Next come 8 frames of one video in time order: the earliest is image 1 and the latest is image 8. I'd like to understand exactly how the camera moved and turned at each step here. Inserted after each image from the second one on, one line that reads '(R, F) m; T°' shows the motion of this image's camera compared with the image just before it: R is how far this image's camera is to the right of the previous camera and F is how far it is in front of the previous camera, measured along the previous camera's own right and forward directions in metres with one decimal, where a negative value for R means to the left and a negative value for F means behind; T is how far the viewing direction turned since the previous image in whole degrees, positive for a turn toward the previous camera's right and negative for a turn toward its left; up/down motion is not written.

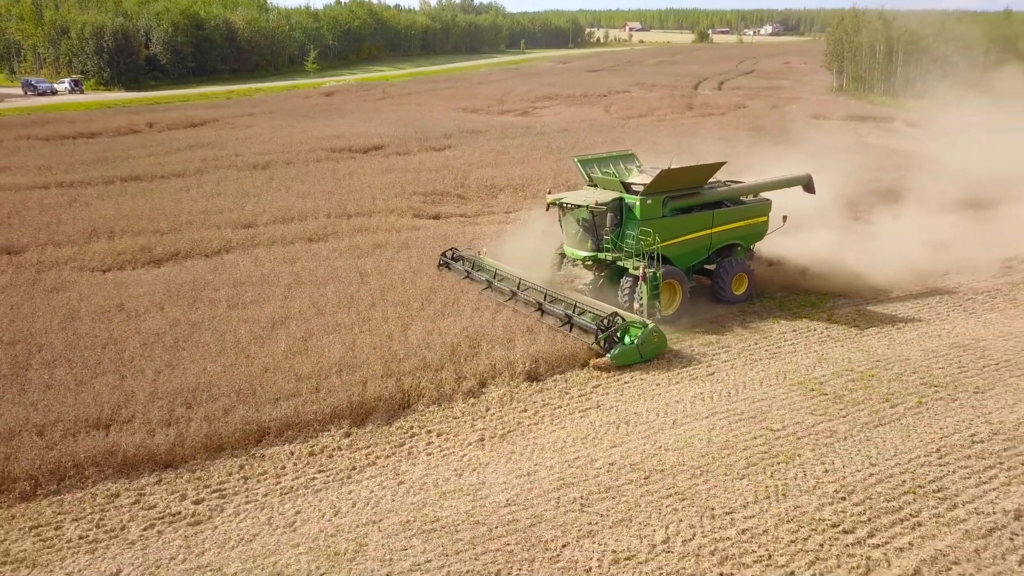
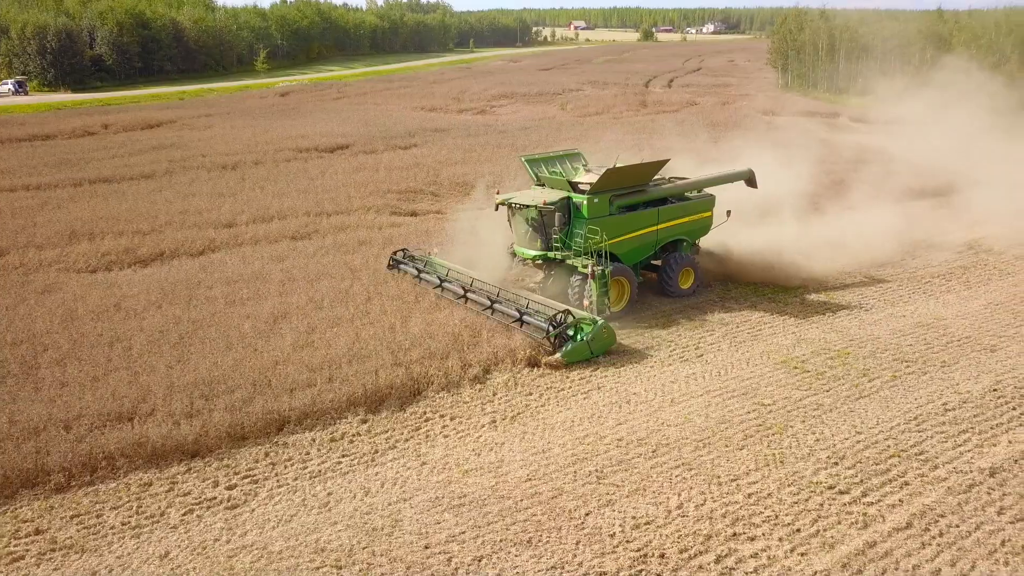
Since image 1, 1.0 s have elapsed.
(-0.5, -0.3) m; +4°
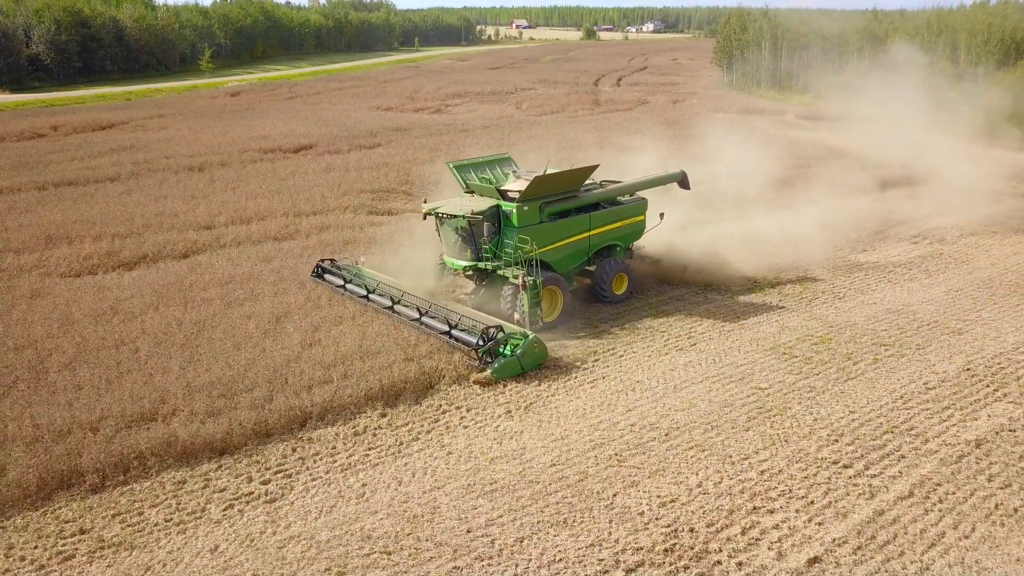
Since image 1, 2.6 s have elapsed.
(-0.6, -0.2) m; +4°
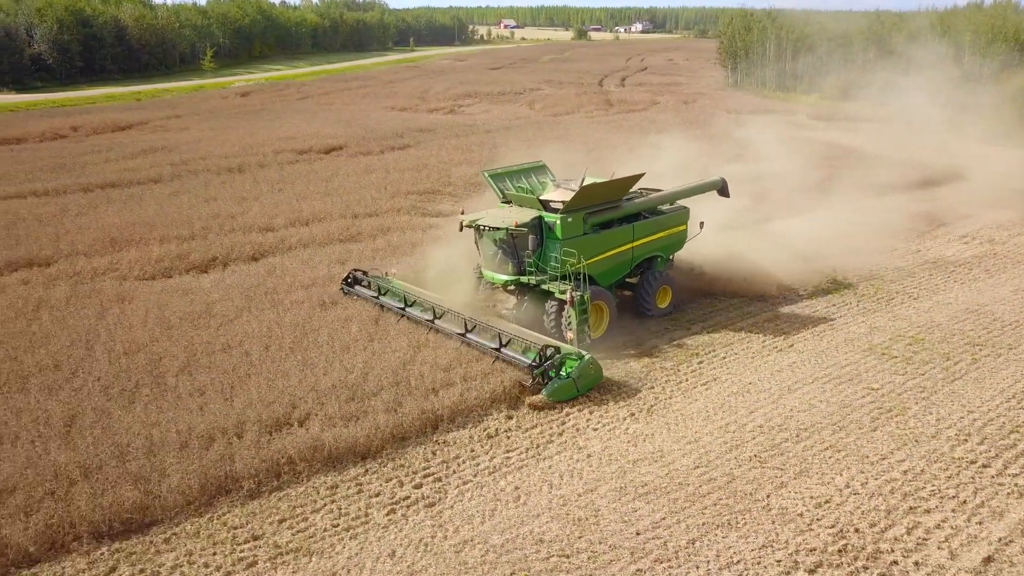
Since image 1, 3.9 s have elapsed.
(-1.3, 0.0) m; +1°
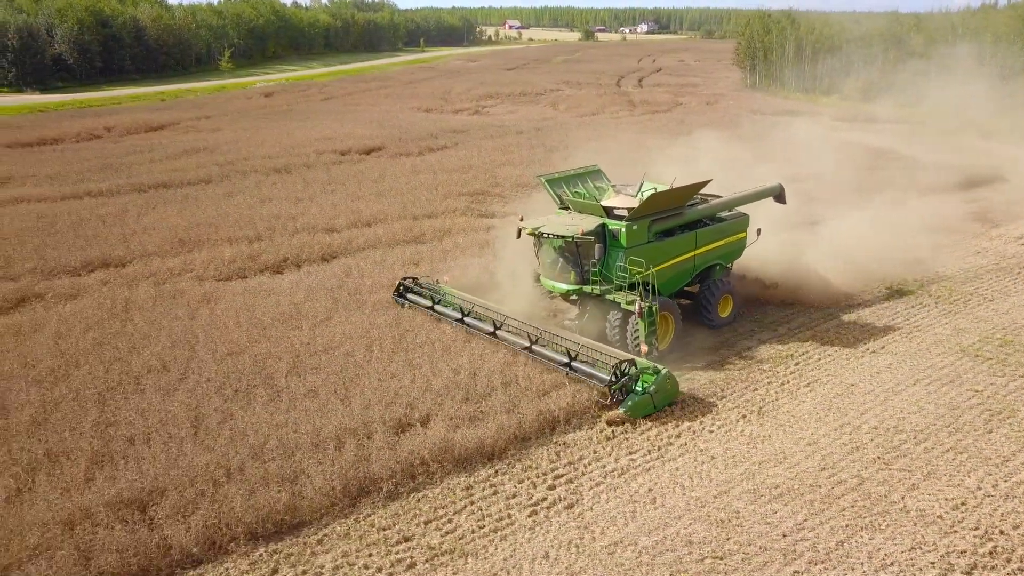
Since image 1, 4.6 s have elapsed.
(-1.0, 0.0) m; 0°
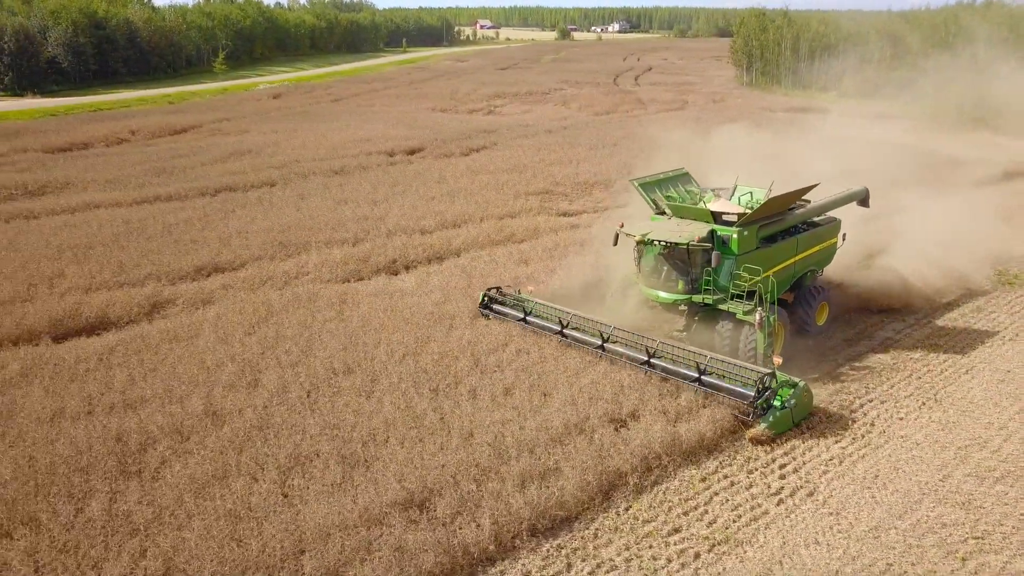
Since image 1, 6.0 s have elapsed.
(-2.0, 0.0) m; +2°
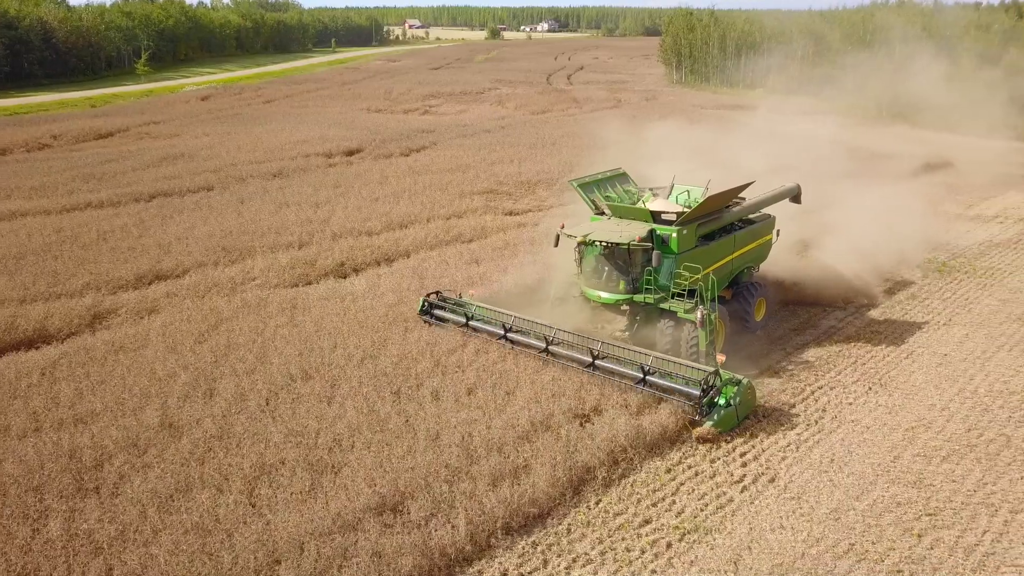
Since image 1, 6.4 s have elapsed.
(-0.2, 0.0) m; +4°
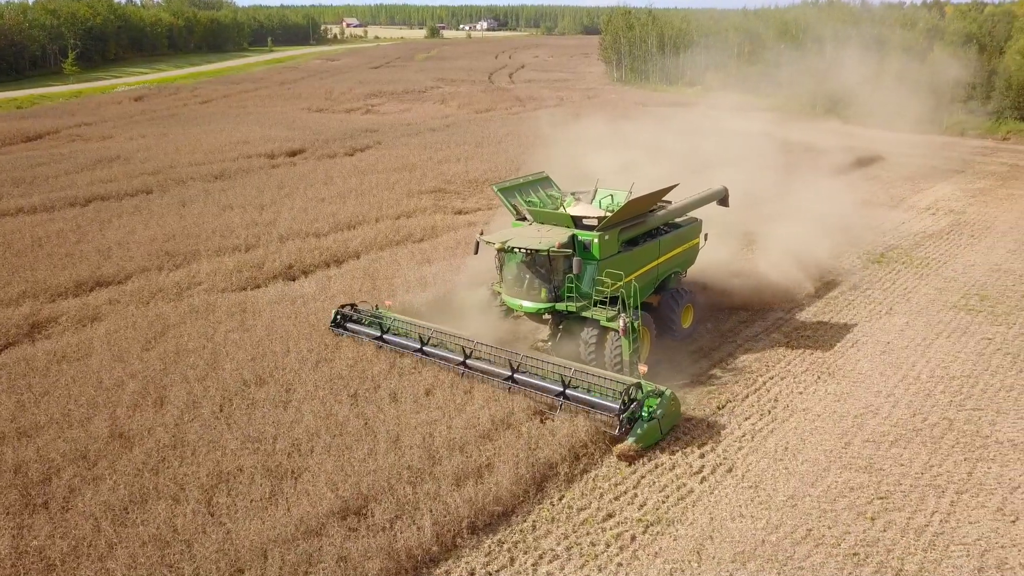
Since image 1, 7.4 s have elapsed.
(-0.1, 0.0) m; +4°
